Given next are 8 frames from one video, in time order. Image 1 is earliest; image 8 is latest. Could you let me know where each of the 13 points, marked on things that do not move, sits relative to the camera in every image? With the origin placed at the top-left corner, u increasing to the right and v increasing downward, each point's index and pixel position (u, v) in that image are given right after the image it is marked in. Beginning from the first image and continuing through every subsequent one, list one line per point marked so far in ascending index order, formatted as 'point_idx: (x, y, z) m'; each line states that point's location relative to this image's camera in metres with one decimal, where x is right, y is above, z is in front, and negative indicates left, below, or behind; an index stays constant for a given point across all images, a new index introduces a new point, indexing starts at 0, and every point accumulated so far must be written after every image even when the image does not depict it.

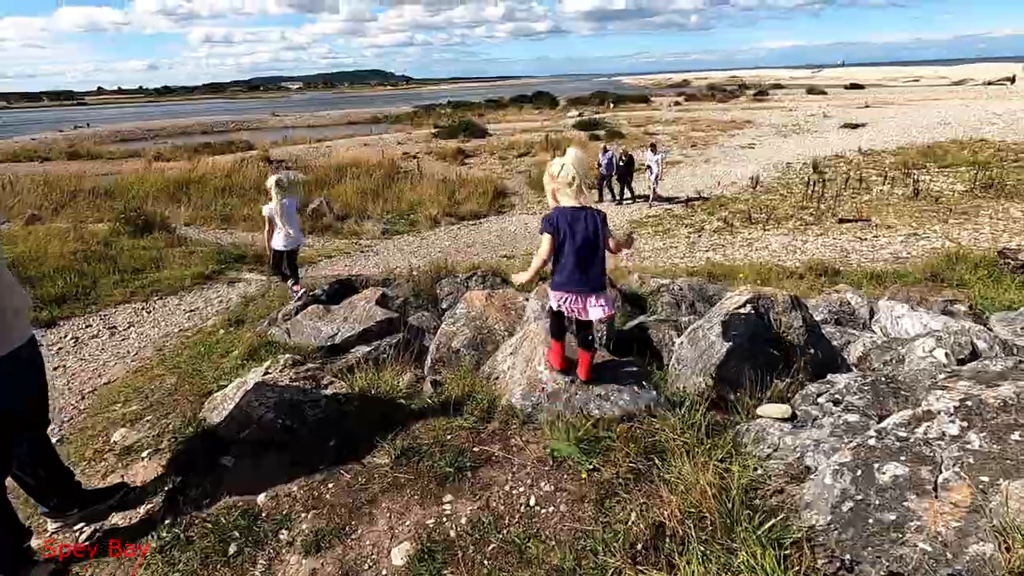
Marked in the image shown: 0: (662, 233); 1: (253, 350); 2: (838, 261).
0: (+3.8, +1.4, +18.4) m
1: (-2.3, -0.6, +6.4) m
2: (+6.9, +0.6, +15.3) m
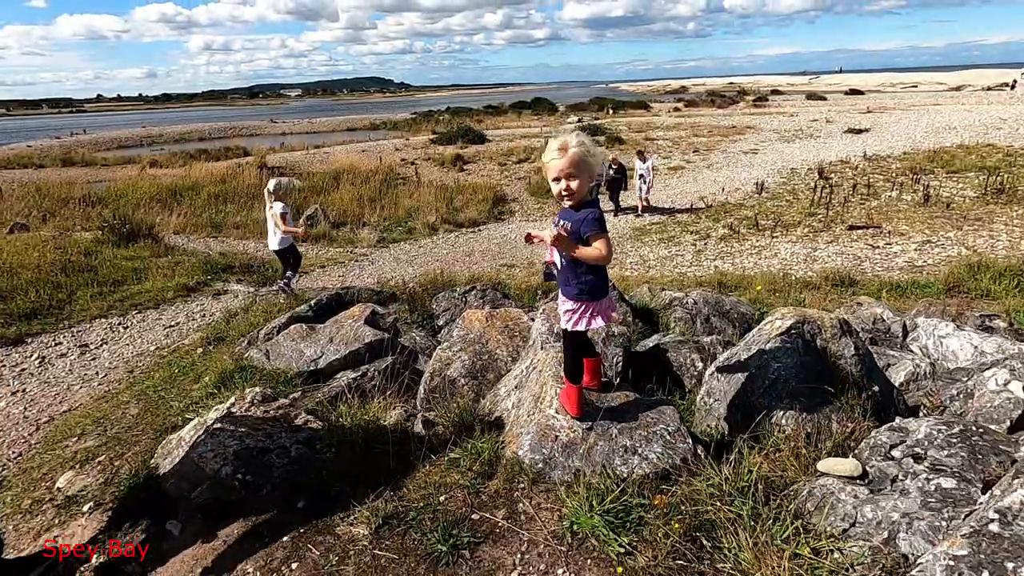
0: (+3.8, +1.2, +17.7) m
1: (-2.3, -0.7, +5.7) m
2: (+6.9, +0.4, +14.7) m
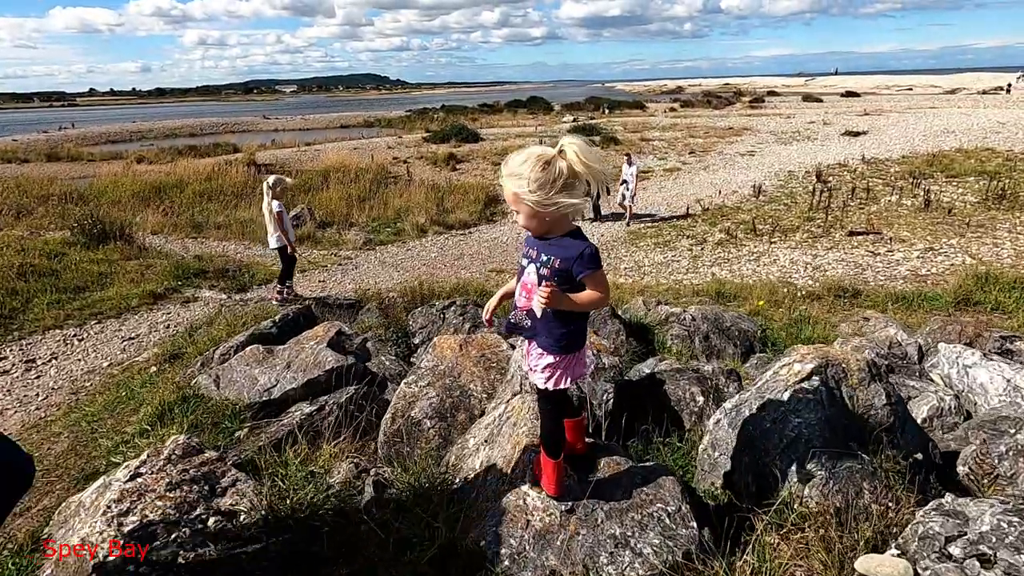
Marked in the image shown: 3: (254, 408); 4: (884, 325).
0: (+3.6, +1.0, +17.1) m
1: (-2.5, -0.9, +5.1) m
2: (+6.7, +0.2, +14.1) m
3: (-1.8, -0.9, +5.1) m
4: (+4.4, -0.5, +8.4) m
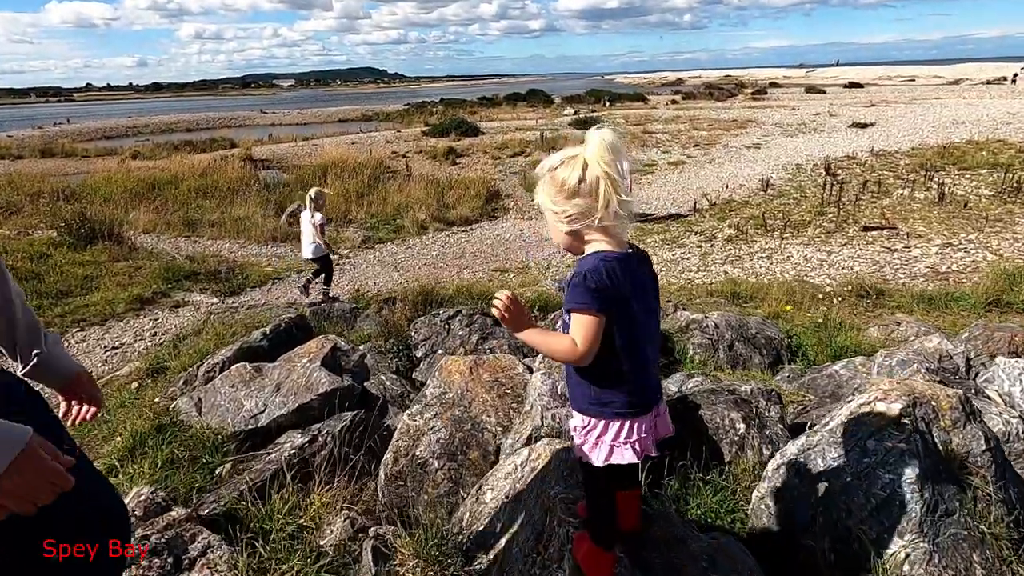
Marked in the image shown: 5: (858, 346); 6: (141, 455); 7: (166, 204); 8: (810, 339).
0: (+3.7, +1.1, +16.5) m
1: (-2.4, -1.0, +4.5) m
2: (+6.8, +0.2, +13.5) m
3: (-1.7, -1.0, +4.5) m
4: (+4.5, -0.5, +7.9) m
5: (+3.6, -0.6, +7.5) m
6: (-2.3, -1.1, +4.4) m
7: (-8.7, +2.1, +18.1) m
8: (+3.3, -0.5, +7.9) m
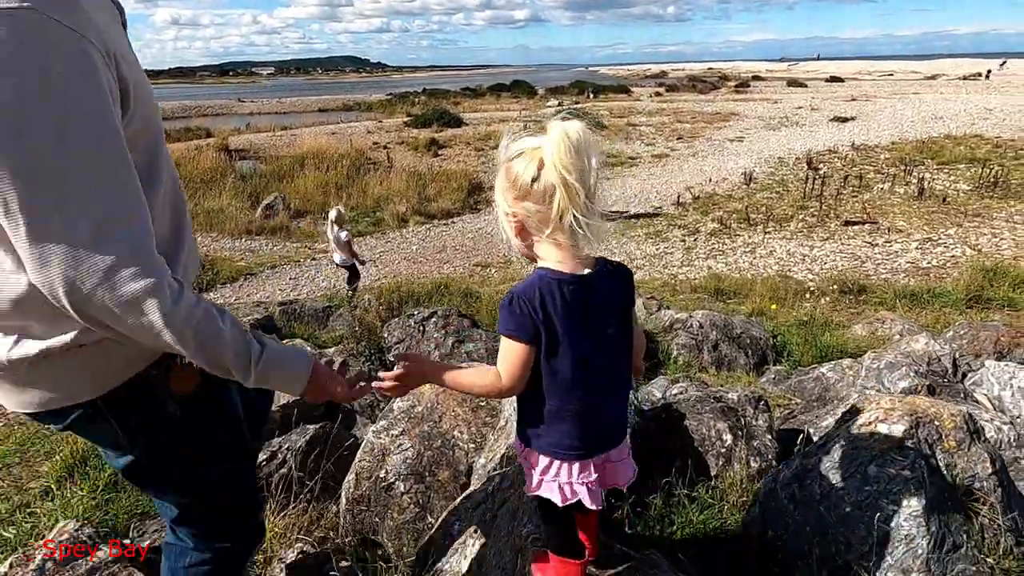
0: (+3.3, +1.2, +16.3) m
1: (-2.5, -1.0, +4.2) m
2: (+6.4, +0.3, +13.4) m
3: (-1.9, -1.0, +4.2) m
4: (+4.2, -0.5, +7.7) m
5: (+3.4, -0.6, +7.4) m
6: (-2.5, -1.1, +4.1) m
7: (-9.2, +2.3, +17.6) m
8: (+3.0, -0.5, +7.7) m
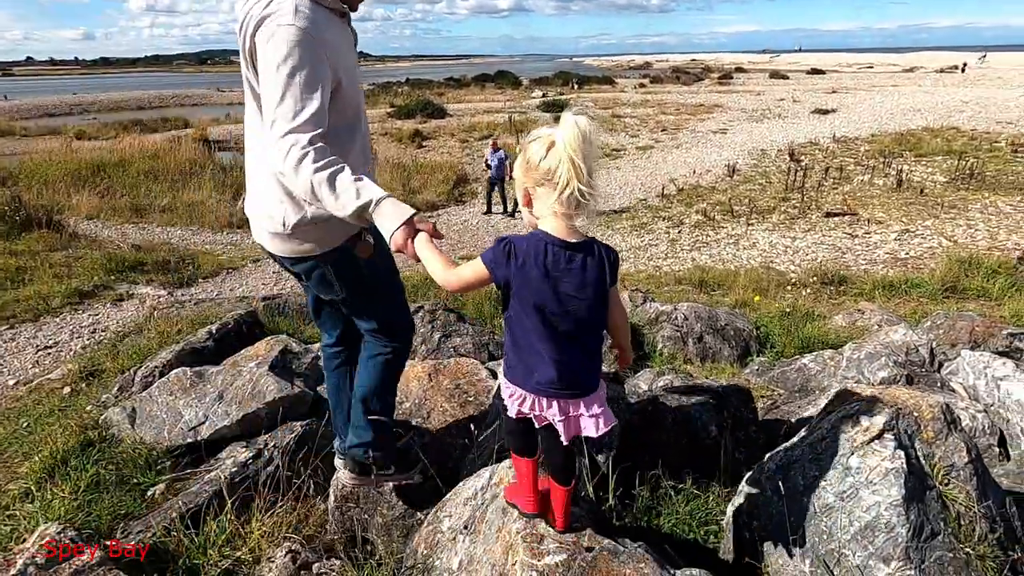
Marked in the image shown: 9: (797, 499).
0: (+2.9, +1.4, +16.4) m
1: (-2.6, -1.0, +4.2) m
2: (+6.1, +0.5, +13.5) m
3: (-2.0, -1.0, +4.2) m
4: (+4.1, -0.4, +7.8) m
5: (+3.3, -0.5, +7.4) m
6: (-2.5, -1.1, +4.0) m
7: (-9.6, +2.4, +17.3) m
8: (+2.9, -0.4, +7.8) m
9: (+1.3, -0.9, +3.2) m
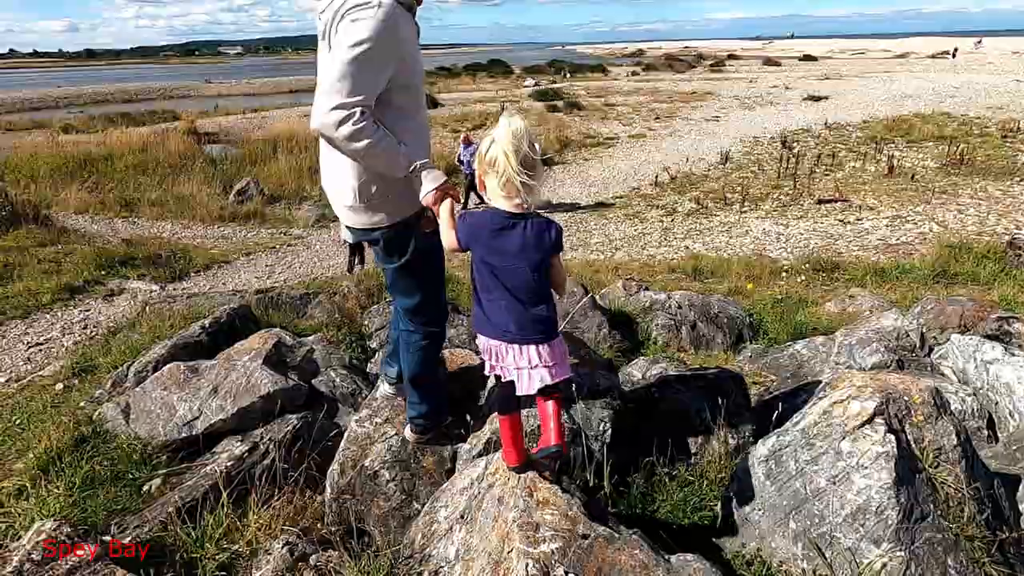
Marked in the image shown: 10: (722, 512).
0: (+2.8, +1.6, +16.4) m
1: (-2.6, -0.9, +4.2) m
2: (+6.0, +0.7, +13.6) m
3: (-2.0, -0.9, +4.2) m
4: (+4.0, -0.3, +7.9) m
5: (+3.2, -0.4, +7.5) m
6: (-2.5, -1.0, +4.0) m
7: (-9.8, +2.6, +17.2) m
8: (+2.8, -0.3, +7.8) m
9: (+1.2, -0.9, +3.2) m
10: (+1.0, -1.1, +3.5) m
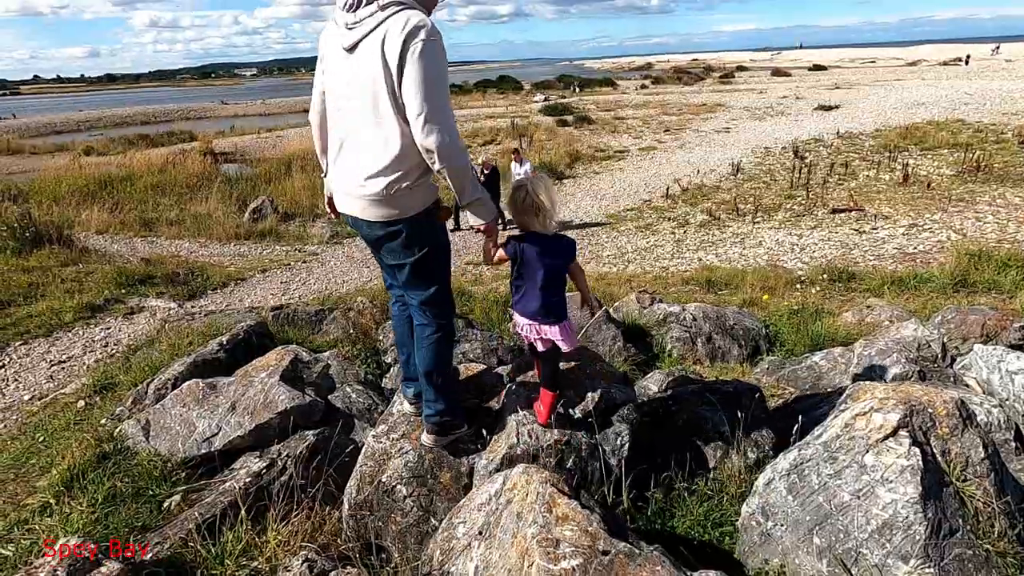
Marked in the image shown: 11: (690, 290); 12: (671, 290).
0: (+3.0, +1.3, +16.4) m
1: (-2.5, -1.0, +4.2) m
2: (+6.3, +0.5, +13.5) m
3: (-1.9, -1.0, +4.2) m
4: (+4.2, -0.4, +7.8) m
5: (+3.4, -0.5, +7.4) m
6: (-2.4, -1.1, +4.0) m
7: (-9.5, +2.1, +17.4) m
8: (+3.0, -0.4, +7.8) m
9: (+1.3, -0.9, +3.2) m
10: (+1.1, -1.1, +3.4) m
11: (+2.7, 0.0, +11.0) m
12: (+2.4, 0.0, +11.0) m
